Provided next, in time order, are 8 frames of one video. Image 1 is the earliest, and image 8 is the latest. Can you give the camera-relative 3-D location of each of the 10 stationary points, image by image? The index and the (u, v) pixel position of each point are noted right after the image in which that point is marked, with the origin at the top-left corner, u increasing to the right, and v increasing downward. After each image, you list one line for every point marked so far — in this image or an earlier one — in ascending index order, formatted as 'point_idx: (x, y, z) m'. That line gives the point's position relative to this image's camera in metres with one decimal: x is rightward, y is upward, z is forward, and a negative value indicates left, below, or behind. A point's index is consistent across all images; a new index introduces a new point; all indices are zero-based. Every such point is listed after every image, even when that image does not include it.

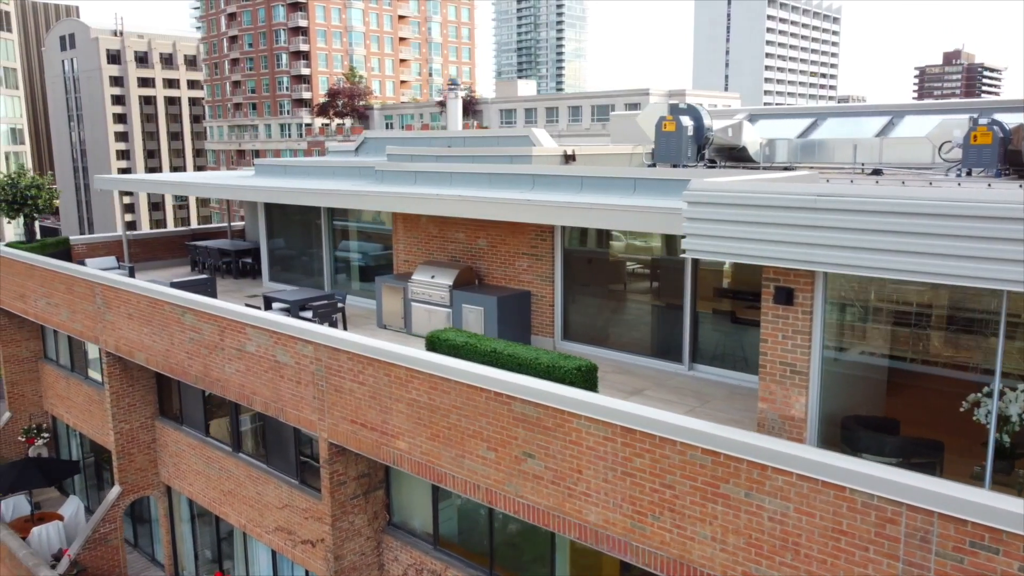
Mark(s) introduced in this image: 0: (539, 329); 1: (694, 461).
0: (+0.5, -0.7, +13.5) m
1: (+1.6, -1.5, +6.8) m
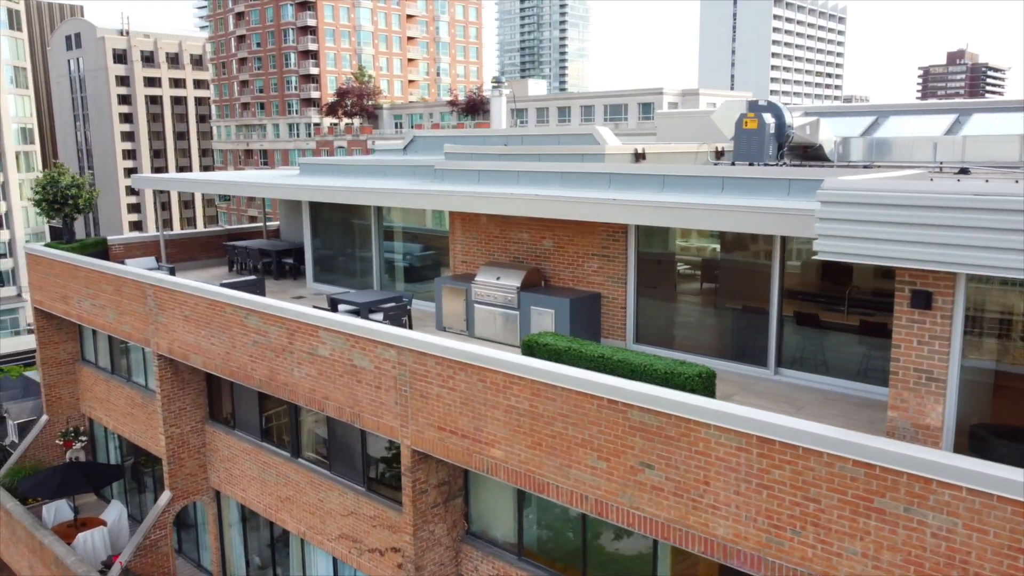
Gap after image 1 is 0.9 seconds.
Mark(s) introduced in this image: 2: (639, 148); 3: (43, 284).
0: (+1.6, -0.8, +13.2) m
1: (+2.8, -1.5, +6.5) m
2: (+2.2, +2.4, +13.3) m
3: (-11.3, +0.1, +18.7) m
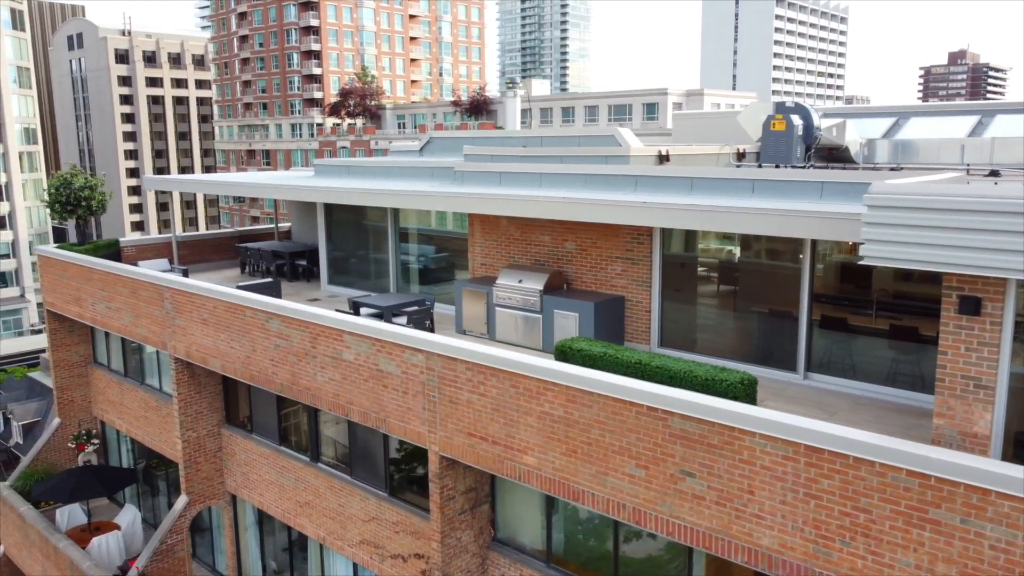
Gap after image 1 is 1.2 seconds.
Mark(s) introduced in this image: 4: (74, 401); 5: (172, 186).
0: (+2.0, -0.8, +13.1) m
1: (+3.2, -1.6, +6.4) m
2: (+2.6, +2.3, +13.1) m
3: (-10.9, 0.0, +18.6) m
4: (-11.3, -2.9, +20.0) m
5: (-8.7, +2.6, +19.9) m
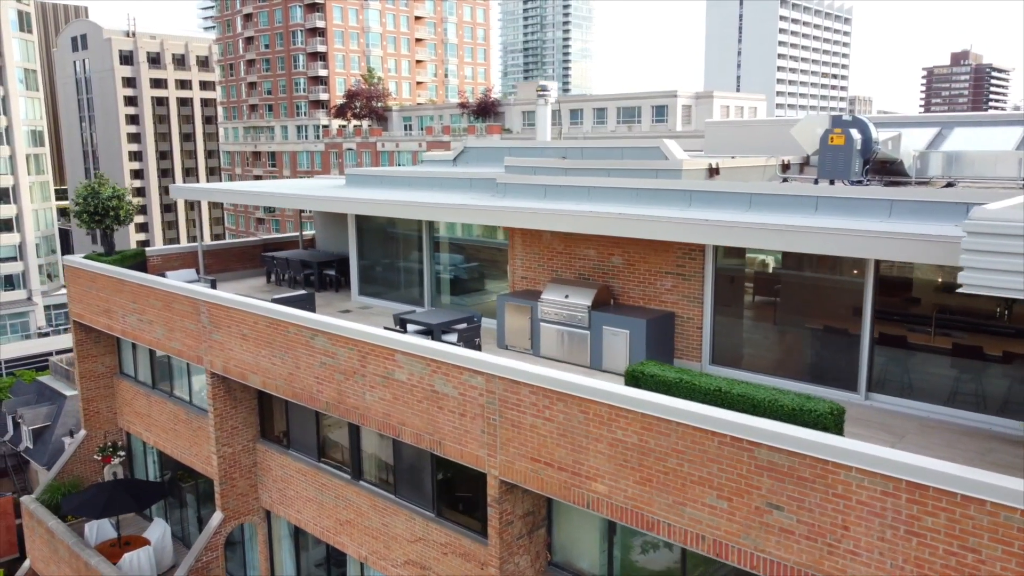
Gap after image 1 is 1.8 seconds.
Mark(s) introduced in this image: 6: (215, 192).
0: (+2.8, -1.1, +12.8) m
1: (+3.9, -1.9, +6.1) m
2: (+3.3, +2.1, +12.9) m
3: (-10.1, -0.2, +18.3) m
4: (-10.5, -3.2, +19.7) m
5: (-7.9, +2.3, +19.7) m
6: (-7.5, +2.4, +19.5) m
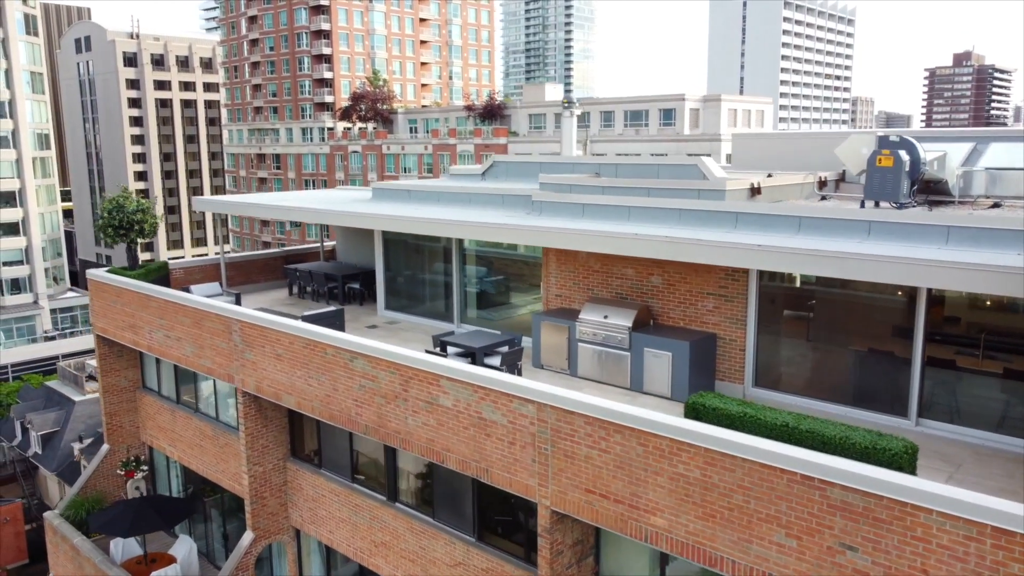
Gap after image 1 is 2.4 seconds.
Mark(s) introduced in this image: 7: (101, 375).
0: (+3.4, -1.4, +12.7) m
1: (+4.6, -2.2, +6.0) m
2: (+4.0, +1.7, +12.8) m
3: (-9.4, -0.6, +18.2) m
4: (-9.8, -3.5, +19.6) m
5: (-7.3, +2.0, +19.5) m
6: (-6.8, +2.1, +19.4) m
7: (-10.2, -2.2, +19.3) m
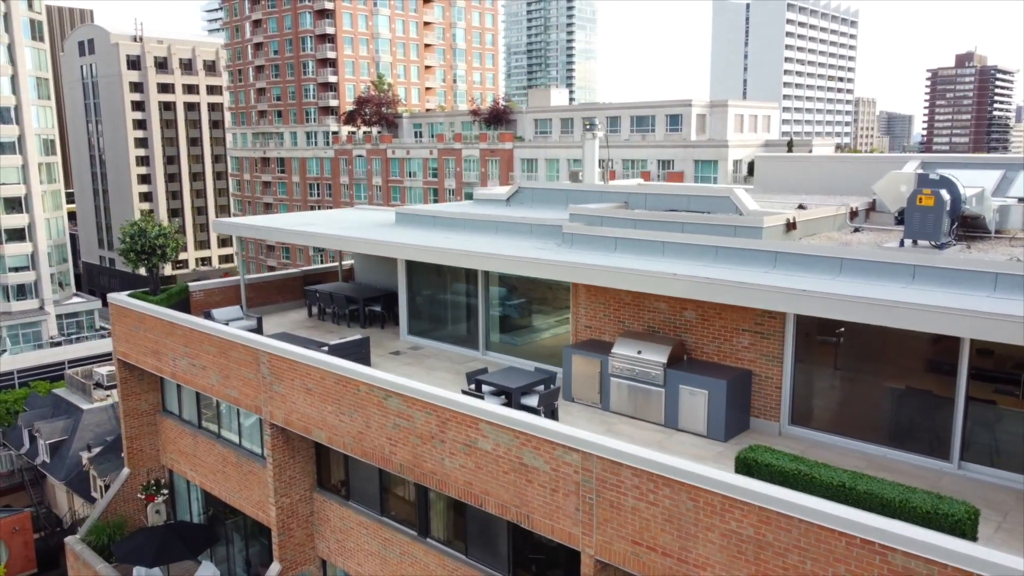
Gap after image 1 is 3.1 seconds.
0: (+4.0, -2.0, +12.6) m
1: (+5.1, -2.8, +5.9) m
2: (+4.5, +1.2, +12.7) m
3: (-8.9, -1.1, +18.1) m
4: (-9.3, -4.1, +19.5) m
5: (-6.7, +1.4, +19.5) m
6: (-6.3, +1.5, +19.3) m
7: (-9.6, -2.7, +19.3) m
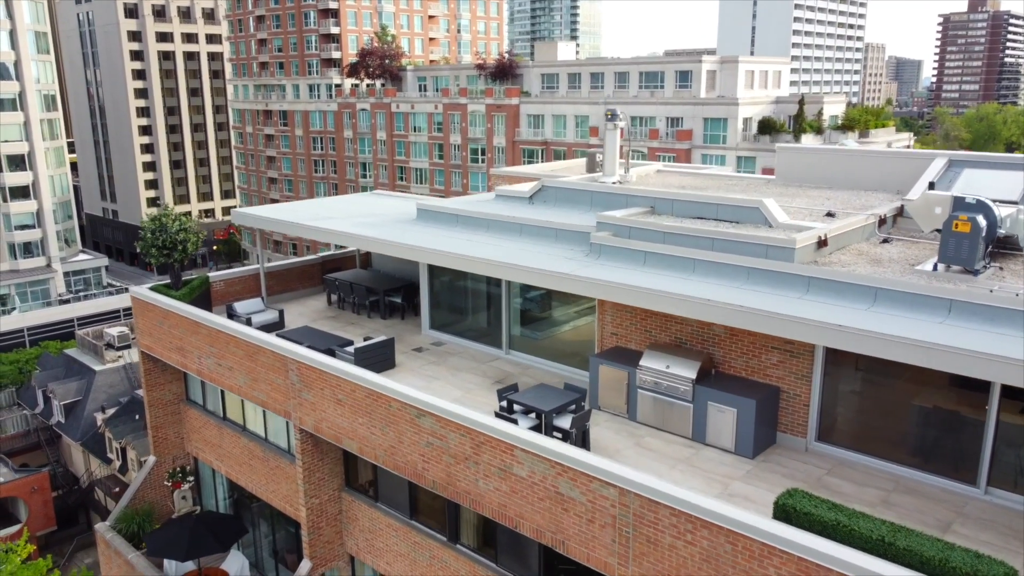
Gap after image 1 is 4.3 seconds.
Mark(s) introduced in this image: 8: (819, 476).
0: (+4.5, -2.3, +12.8) m
1: (+5.6, -3.5, +6.1) m
2: (+5.0, +0.9, +12.6) m
3: (-8.4, -1.0, +18.2) m
4: (-8.8, -3.8, +19.8) m
5: (-6.2, +1.6, +19.4) m
6: (-5.7, +1.7, +19.2) m
7: (-9.1, -2.5, +19.5) m
8: (+4.7, -2.9, +11.9) m
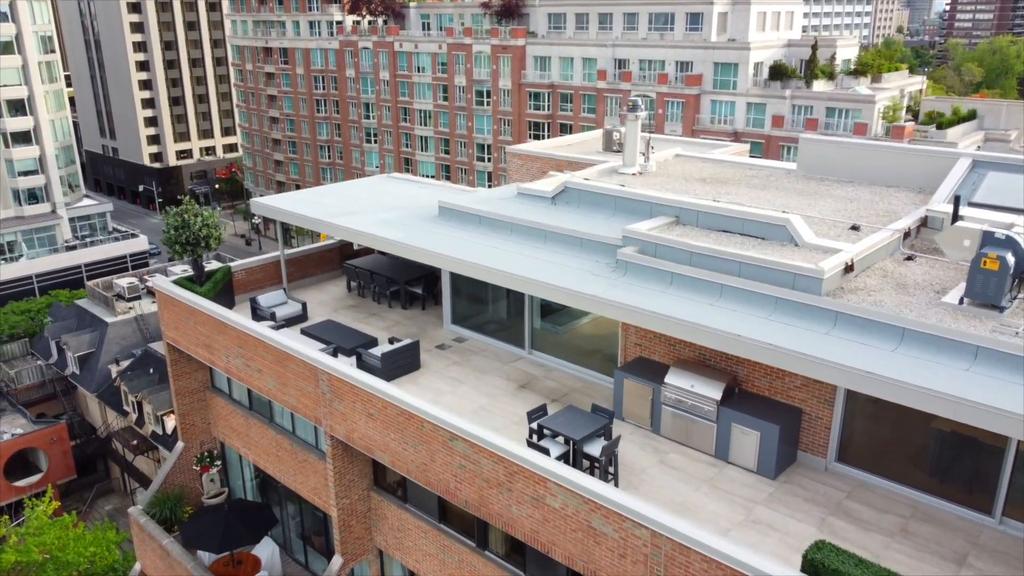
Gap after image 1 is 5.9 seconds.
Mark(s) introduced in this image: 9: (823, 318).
0: (+5.0, -2.7, +13.1) m
1: (+6.0, -4.5, +6.6) m
2: (+5.5, +0.5, +12.7) m
3: (-7.9, -0.9, +18.5) m
4: (-8.3, -3.6, +20.3) m
5: (-5.7, +1.8, +19.4) m
6: (-5.2, +1.9, +19.3) m
7: (-8.6, -2.3, +19.9) m
8: (+5.2, -3.3, +12.3) m
9: (+4.7, -0.4, +11.8) m
